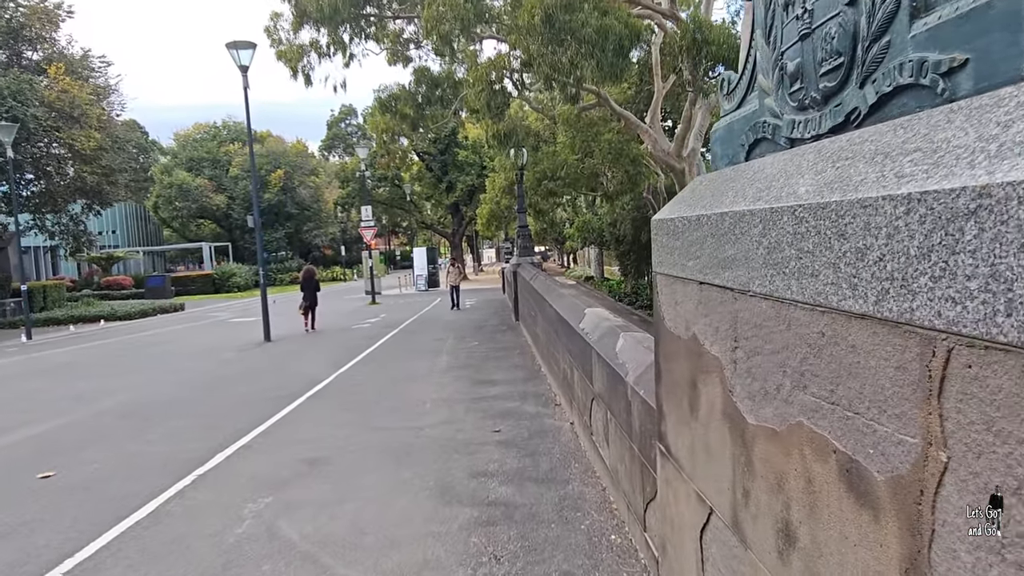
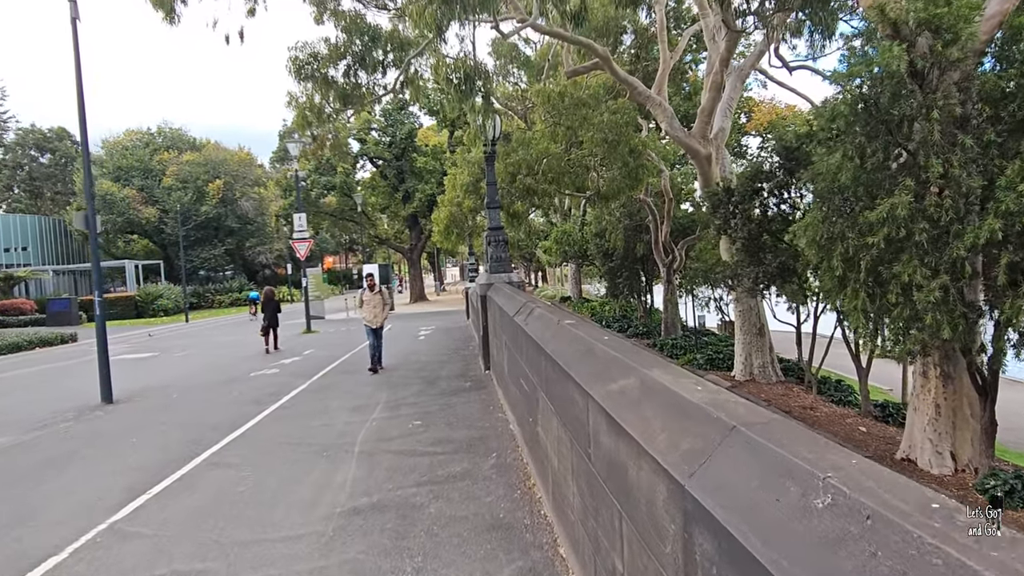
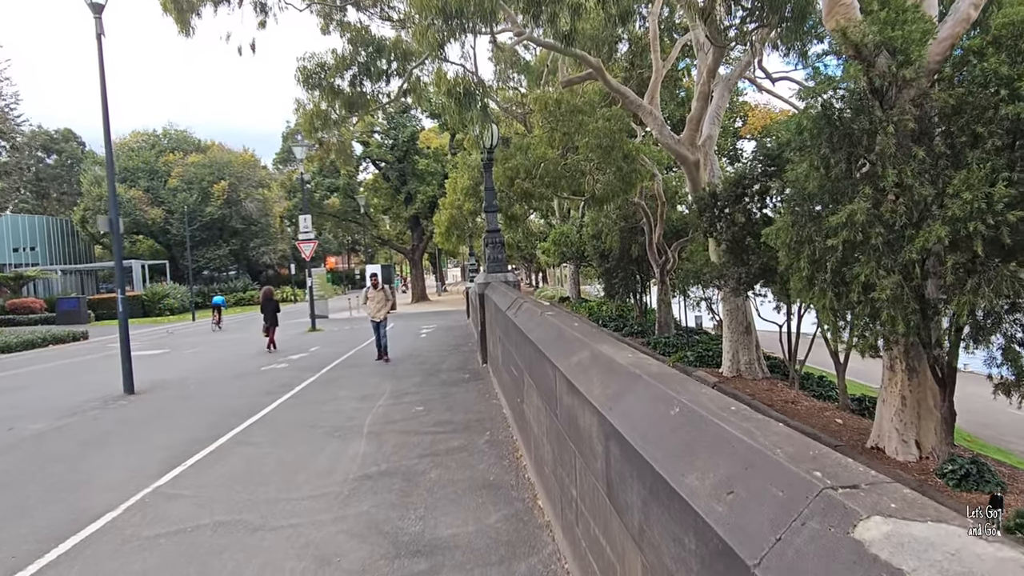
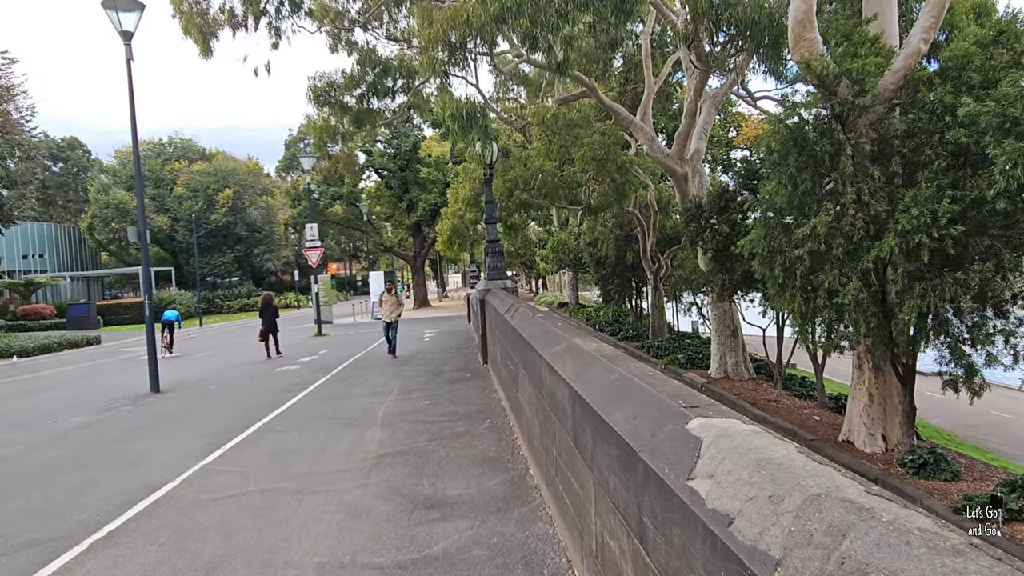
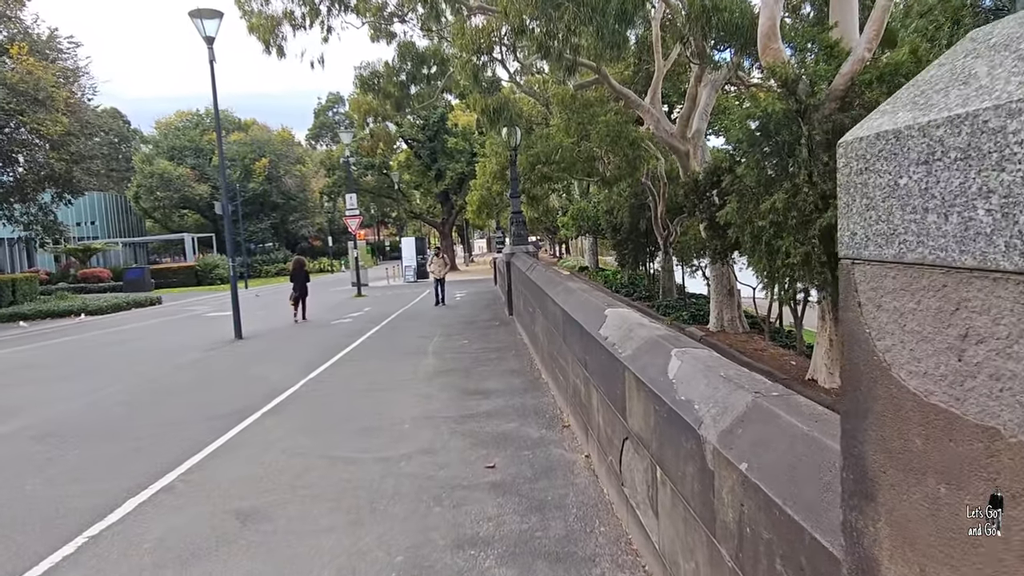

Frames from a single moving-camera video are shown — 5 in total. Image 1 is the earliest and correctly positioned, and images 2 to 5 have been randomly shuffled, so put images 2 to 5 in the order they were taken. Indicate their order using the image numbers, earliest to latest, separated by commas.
5, 4, 3, 2
